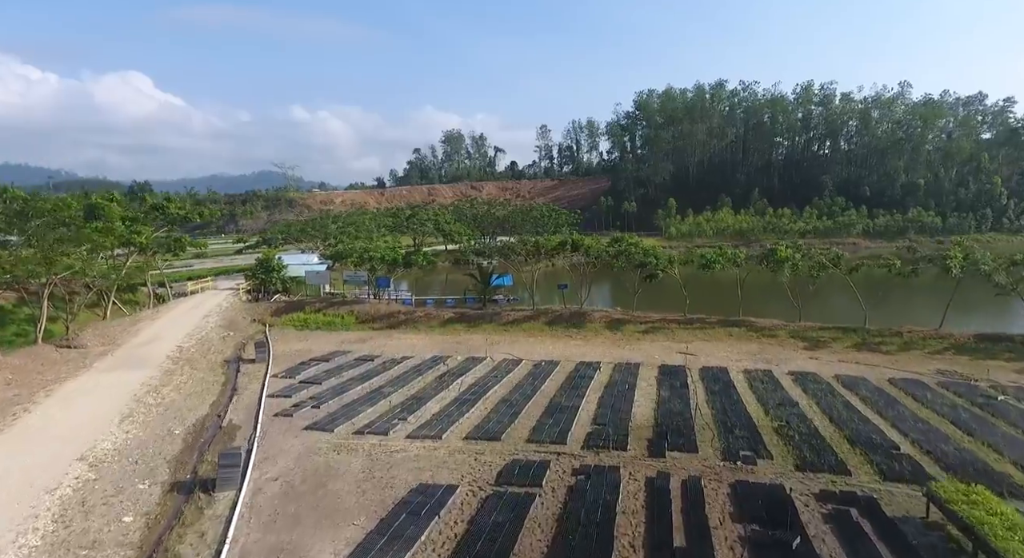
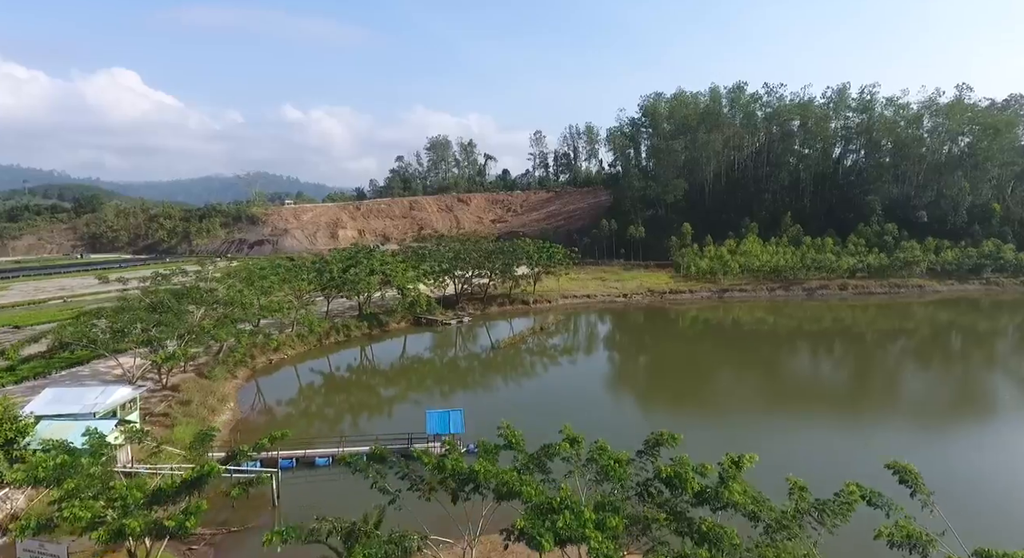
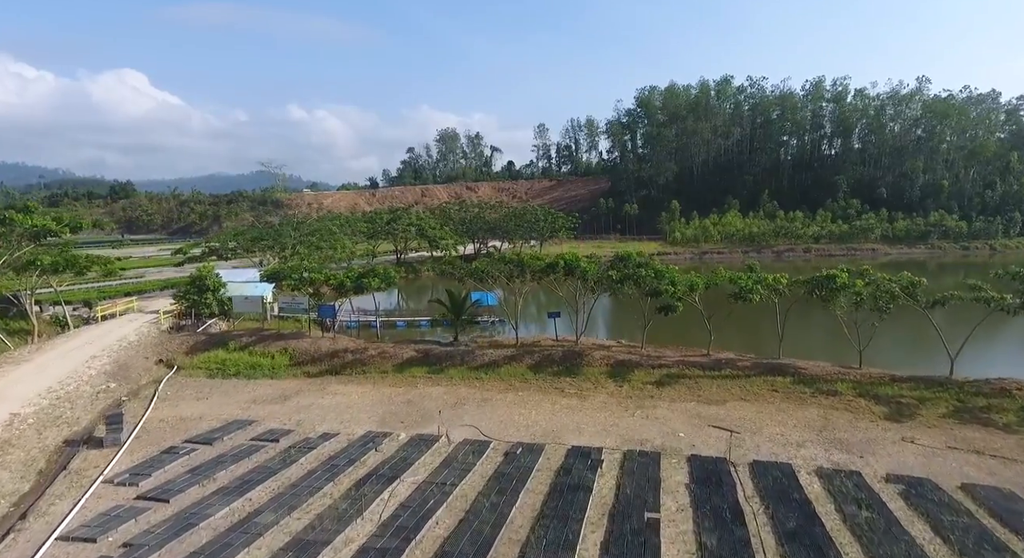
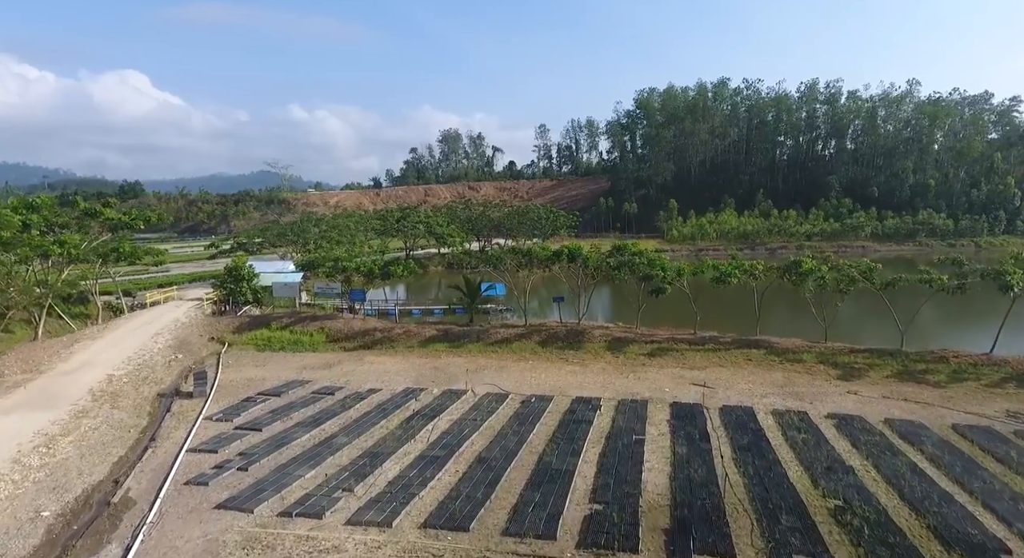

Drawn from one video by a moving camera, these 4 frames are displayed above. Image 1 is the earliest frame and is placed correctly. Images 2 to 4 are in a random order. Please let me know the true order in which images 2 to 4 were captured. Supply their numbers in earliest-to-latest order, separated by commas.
4, 3, 2
